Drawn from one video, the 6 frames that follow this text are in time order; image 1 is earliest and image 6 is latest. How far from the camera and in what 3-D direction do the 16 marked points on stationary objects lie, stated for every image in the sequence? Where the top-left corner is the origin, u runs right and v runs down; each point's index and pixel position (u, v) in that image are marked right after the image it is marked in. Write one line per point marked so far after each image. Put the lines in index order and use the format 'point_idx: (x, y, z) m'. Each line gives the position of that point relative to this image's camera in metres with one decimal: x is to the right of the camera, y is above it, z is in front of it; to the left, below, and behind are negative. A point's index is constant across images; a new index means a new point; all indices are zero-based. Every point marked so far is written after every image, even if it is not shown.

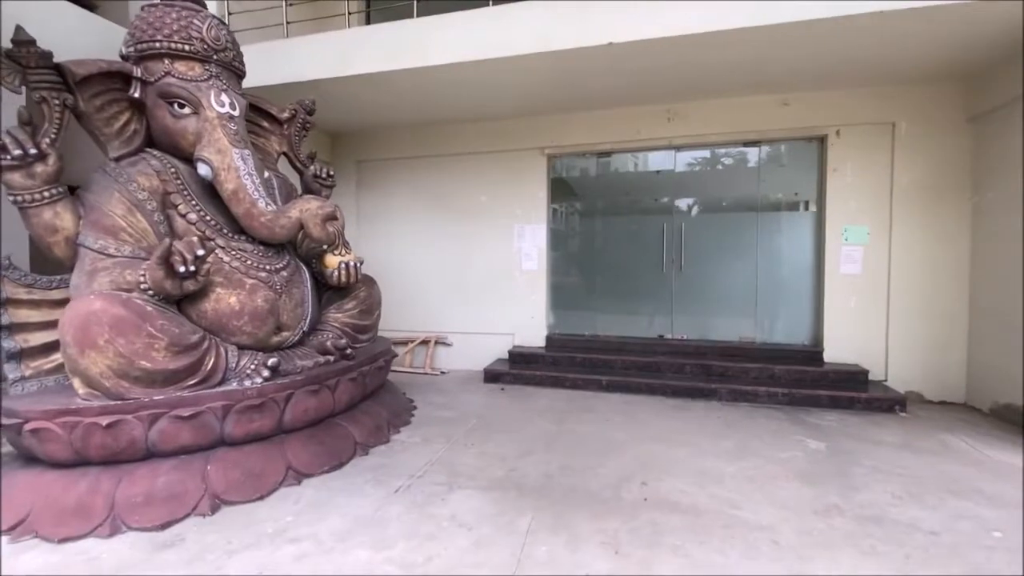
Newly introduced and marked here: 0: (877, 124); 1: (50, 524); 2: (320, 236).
0: (+2.8, +1.3, +3.7) m
1: (-1.8, -0.9, +1.9) m
2: (-1.1, +0.3, +2.7) m
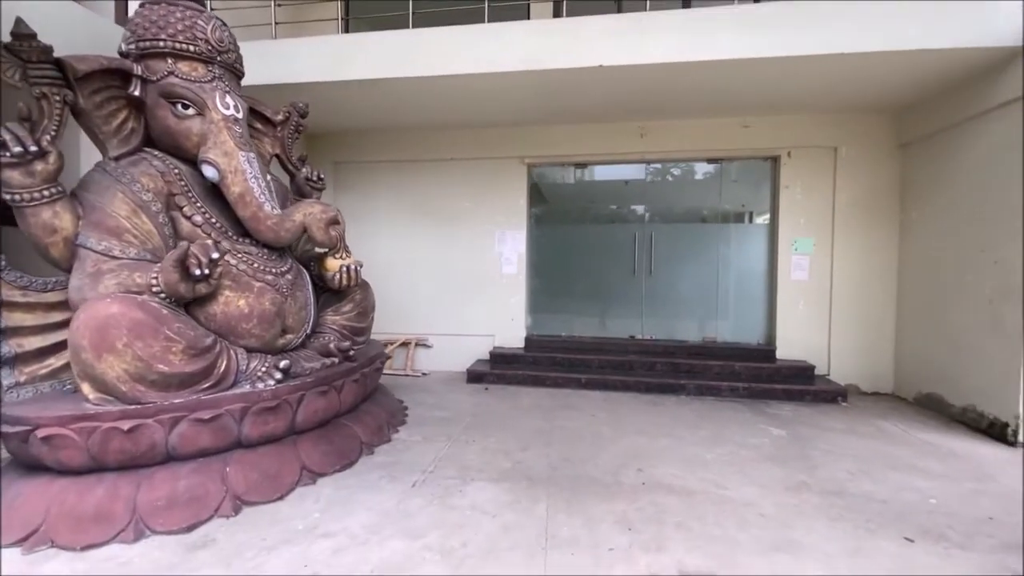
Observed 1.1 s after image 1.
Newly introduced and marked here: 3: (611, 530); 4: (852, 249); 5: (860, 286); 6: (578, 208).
0: (+2.7, +1.2, +4.2) m
1: (-1.7, -0.9, +1.8) m
2: (-1.1, +0.3, +2.8) m
3: (+0.4, -1.0, +2.0) m
4: (+3.0, +0.3, +4.2) m
5: (+3.0, 0.0, +4.2) m
6: (+0.7, +0.8, +4.8) m
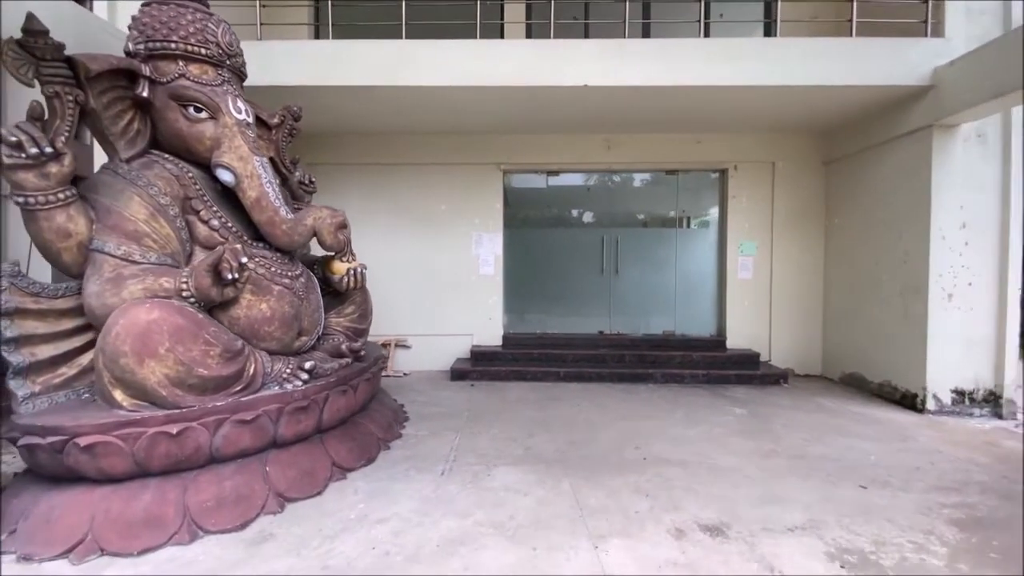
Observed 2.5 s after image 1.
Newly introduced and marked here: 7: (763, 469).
0: (+2.5, +1.3, +4.8) m
1: (-1.5, -1.0, +1.8) m
2: (-1.1, +0.3, +2.8) m
3: (+0.6, -1.0, +2.3) m
4: (+2.8, +0.4, +4.8) m
5: (+2.8, +0.1, +4.8) m
6: (+0.4, +0.8, +5.1) m
7: (+1.4, -1.0, +2.6) m
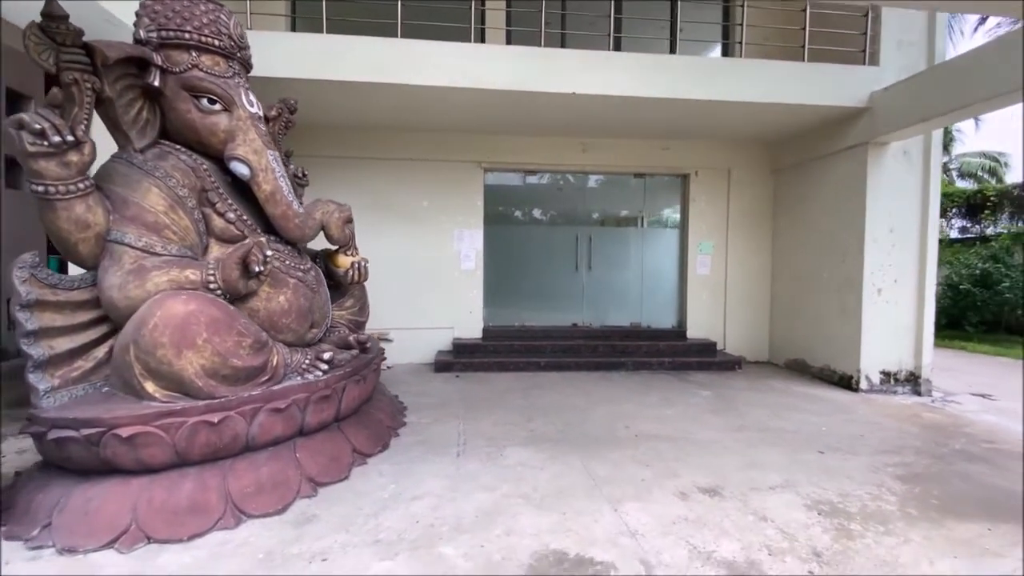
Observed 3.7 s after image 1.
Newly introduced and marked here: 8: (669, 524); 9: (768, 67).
0: (+2.3, +1.3, +5.3) m
1: (-1.3, -0.9, +1.8) m
2: (-1.0, +0.3, +2.9) m
3: (+0.7, -1.0, +2.6) m
4: (+2.5, +0.4, +5.3) m
5: (+2.6, +0.1, +5.3) m
6: (+0.1, +0.9, +5.3) m
7: (+1.4, -0.9, +3.0) m
8: (+0.7, -1.0, +2.0) m
9: (+2.1, +1.8, +4.0) m
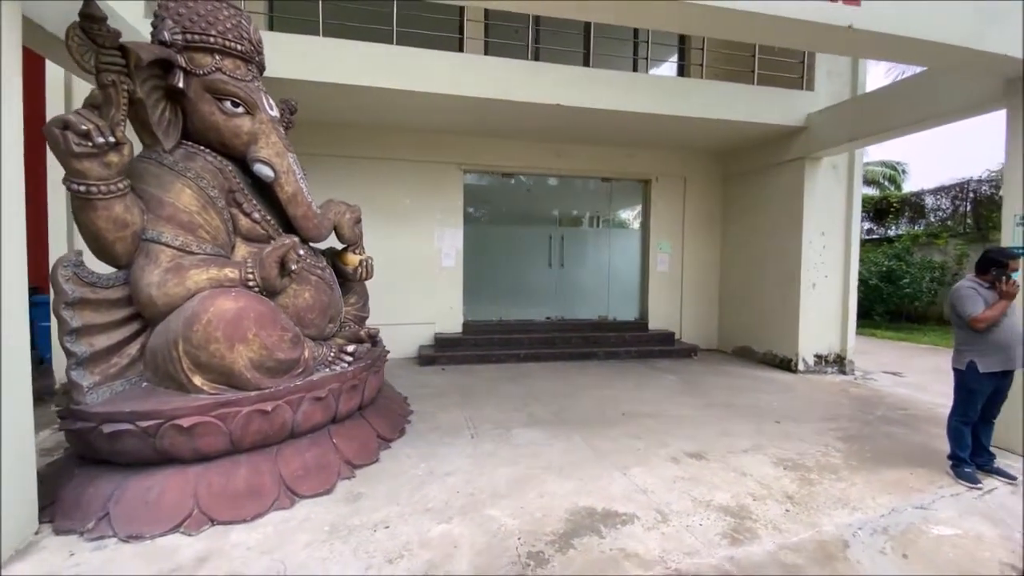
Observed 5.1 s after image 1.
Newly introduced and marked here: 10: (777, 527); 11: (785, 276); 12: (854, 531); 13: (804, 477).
0: (+2.0, +1.4, +5.8) m
1: (-1.2, -0.9, +2.0) m
2: (-1.0, +0.3, +3.0) m
3: (+0.7, -0.9, +2.9) m
4: (+2.2, +0.5, +5.9) m
5: (+2.3, +0.2, +5.9) m
6: (-0.1, +0.9, +5.5) m
7: (+1.4, -0.9, +3.4) m
8: (+0.8, -1.0, +2.4) m
9: (+2.0, +1.9, +4.5) m
10: (+1.1, -1.0, +2.0) m
11: (+2.8, +0.1, +4.9) m
12: (+1.4, -1.0, +2.0) m
13: (+1.5, -1.0, +2.5) m
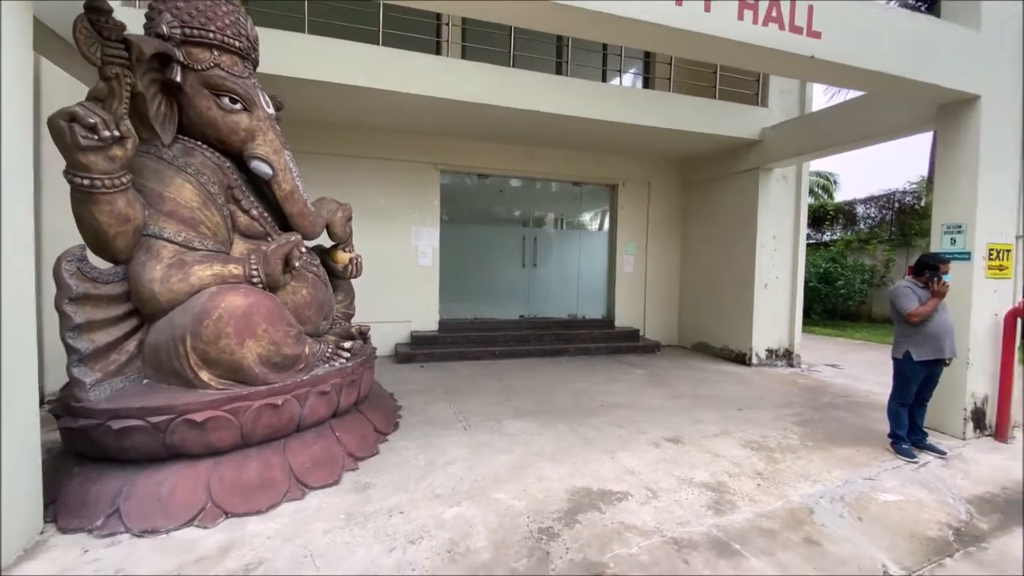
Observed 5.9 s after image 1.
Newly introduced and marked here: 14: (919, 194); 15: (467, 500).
0: (+1.6, +1.4, +6.1) m
1: (-1.1, -0.9, +2.0) m
2: (-1.1, +0.3, +3.1) m
3: (+0.6, -0.9, +3.1) m
4: (+1.9, +0.5, +6.2) m
5: (+1.9, +0.2, +6.3) m
6: (-0.4, +0.9, +5.7) m
7: (+1.3, -0.9, +3.7) m
8: (+0.8, -1.0, +2.6) m
9: (+1.8, +1.9, +4.8) m
10: (+1.1, -1.0, +2.3) m
11: (+2.5, +0.1, +5.3) m
12: (+1.4, -1.0, +2.3) m
13: (+1.5, -1.0, +2.8) m
14: (+7.2, +1.7, +8.5) m
15: (-0.2, -1.0, +2.2) m
